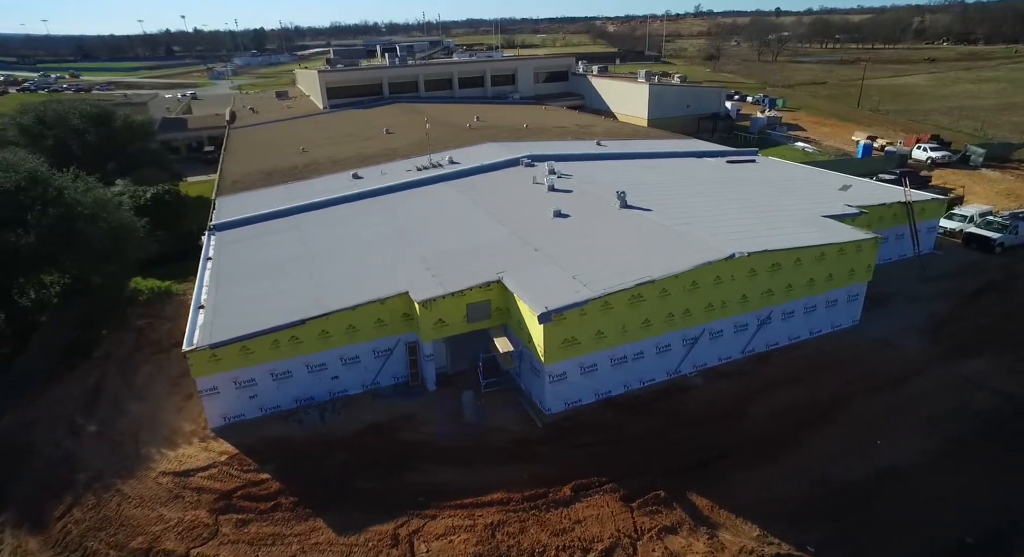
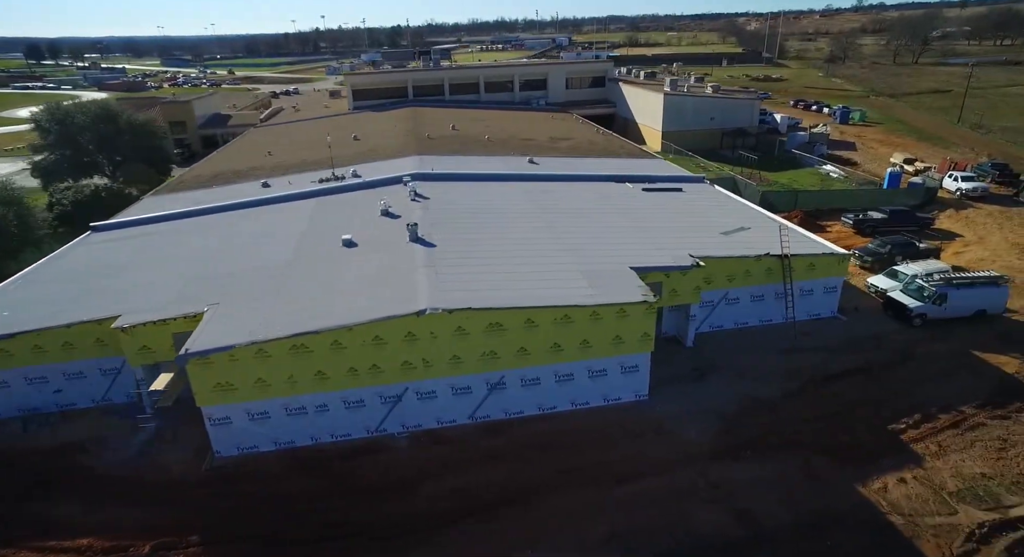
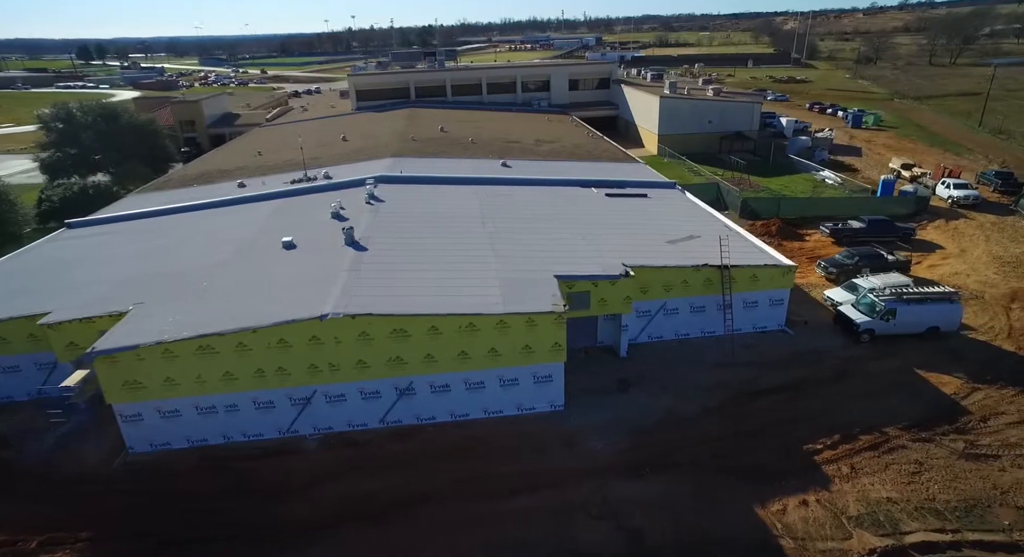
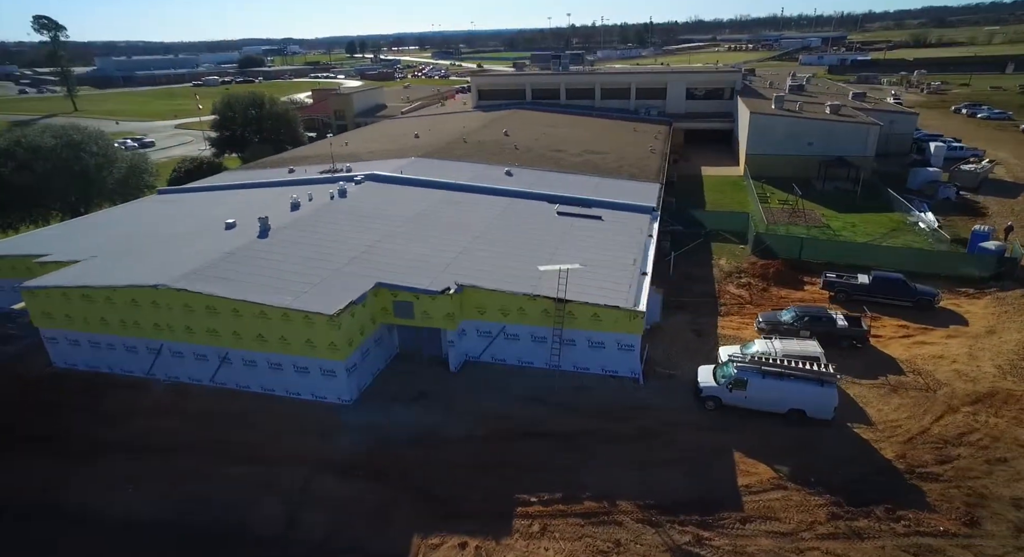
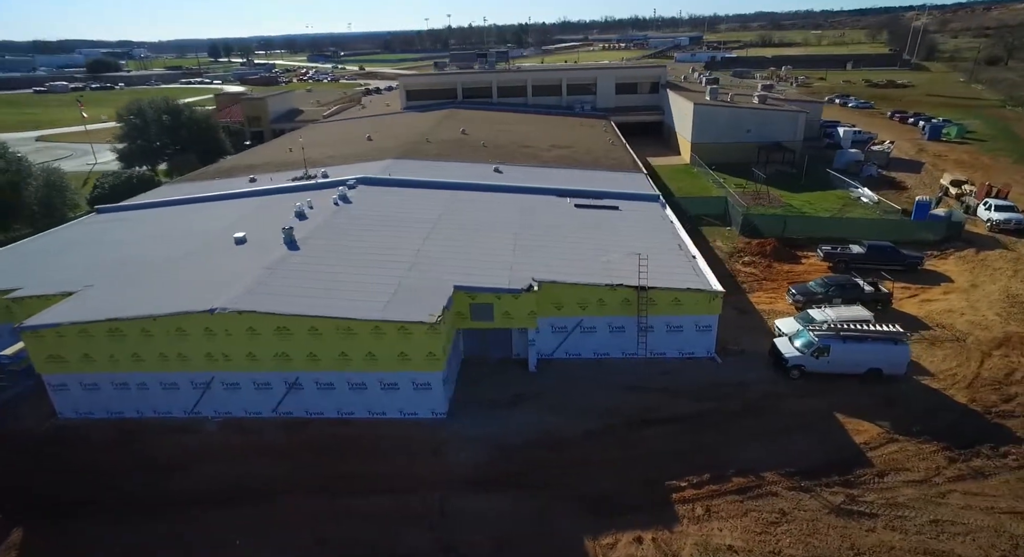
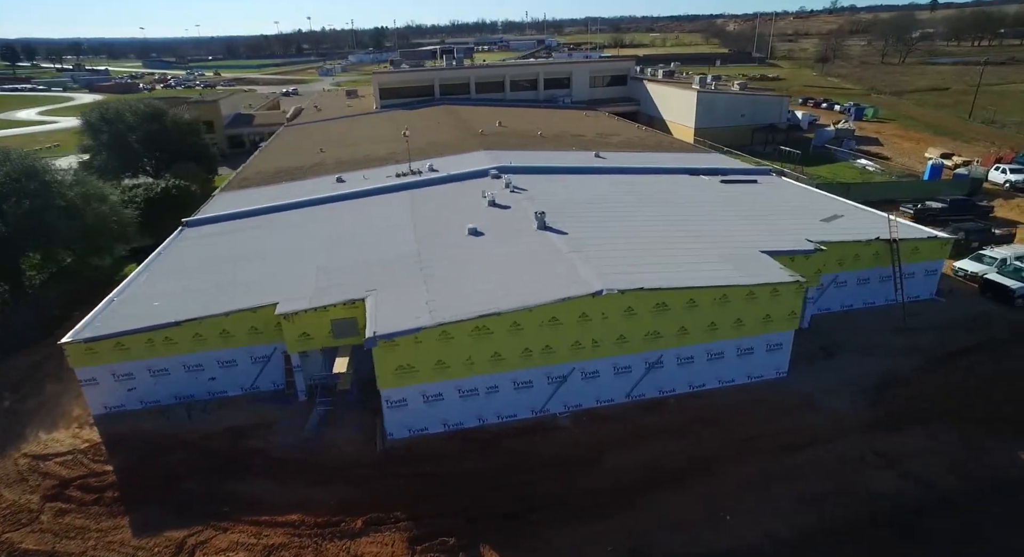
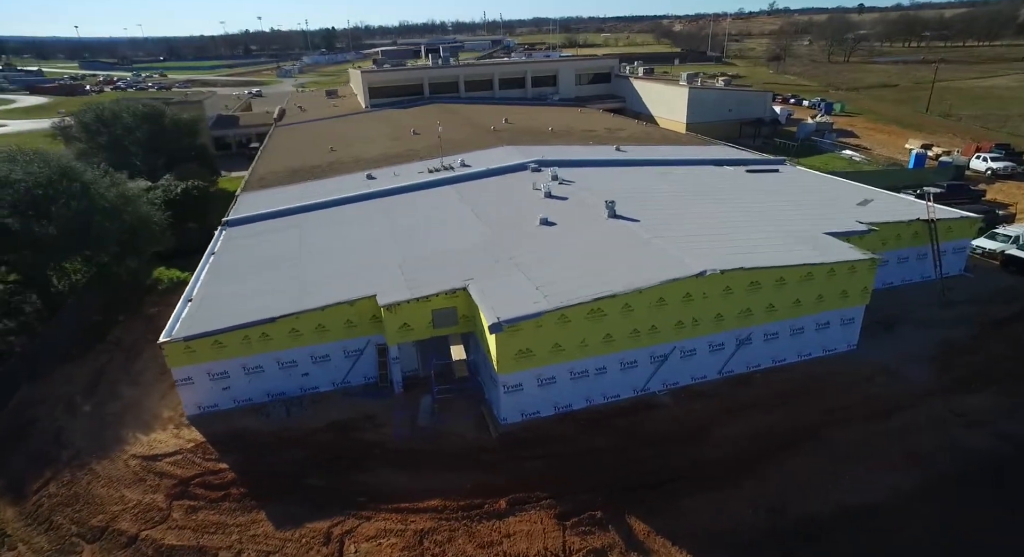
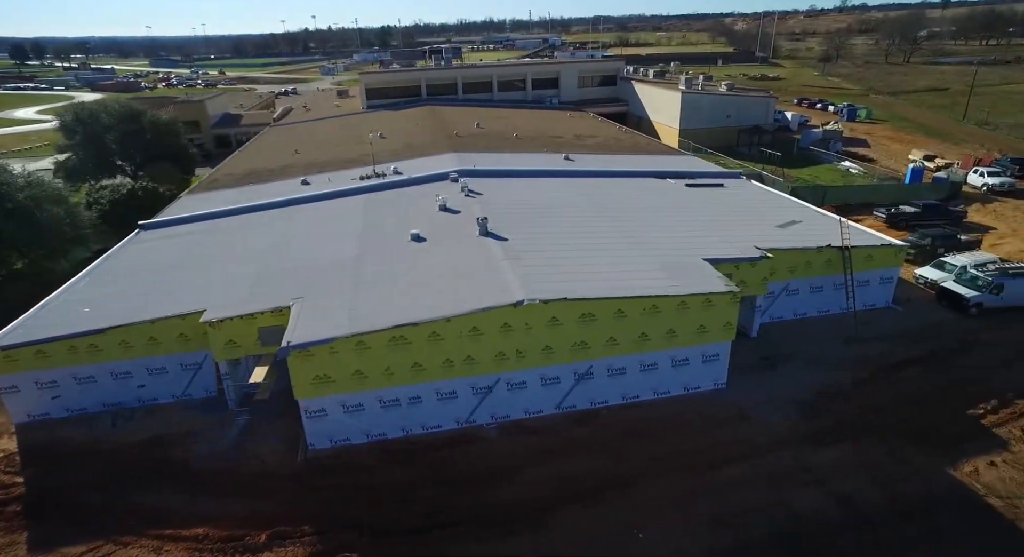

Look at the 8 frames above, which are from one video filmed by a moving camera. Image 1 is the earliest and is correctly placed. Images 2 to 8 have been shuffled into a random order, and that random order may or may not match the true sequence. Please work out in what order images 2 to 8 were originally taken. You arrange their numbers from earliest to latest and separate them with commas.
7, 6, 8, 2, 3, 5, 4
